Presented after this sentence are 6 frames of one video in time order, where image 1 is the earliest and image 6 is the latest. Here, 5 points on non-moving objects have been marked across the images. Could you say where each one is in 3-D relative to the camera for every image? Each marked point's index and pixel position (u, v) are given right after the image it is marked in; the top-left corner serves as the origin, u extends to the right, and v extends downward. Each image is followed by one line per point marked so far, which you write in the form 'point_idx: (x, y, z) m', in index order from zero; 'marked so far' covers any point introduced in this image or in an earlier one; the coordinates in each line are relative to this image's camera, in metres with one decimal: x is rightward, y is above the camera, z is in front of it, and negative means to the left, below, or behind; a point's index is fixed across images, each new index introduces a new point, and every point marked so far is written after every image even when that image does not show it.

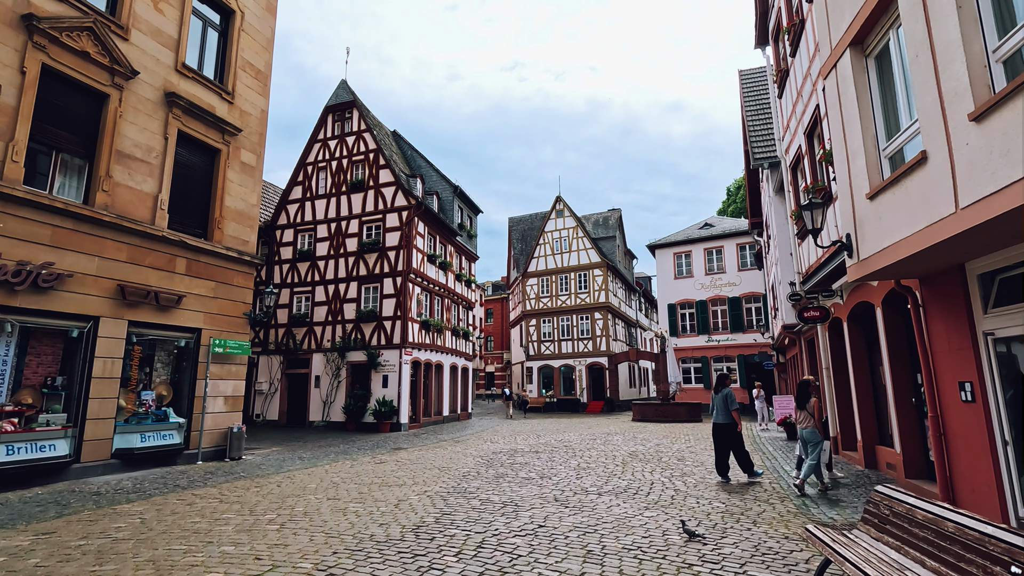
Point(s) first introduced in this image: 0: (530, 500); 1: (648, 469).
0: (+0.2, -2.8, +7.1) m
1: (+2.5, -3.3, +9.8) m
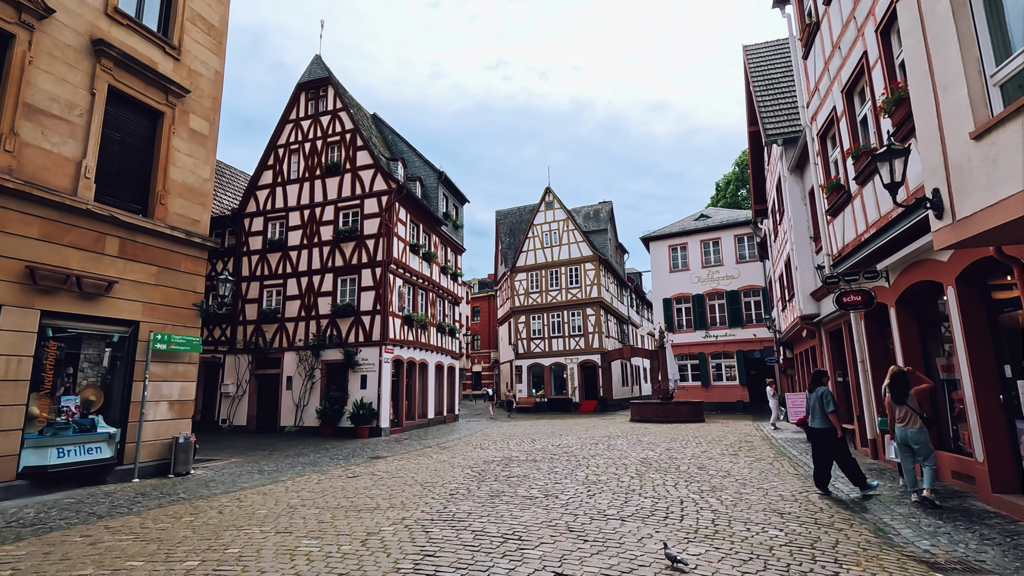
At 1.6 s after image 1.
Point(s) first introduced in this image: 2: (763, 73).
0: (+0.3, -2.5, +5.6) m
1: (+2.4, -3.0, +8.3) m
2: (+7.8, +6.6, +16.6) m
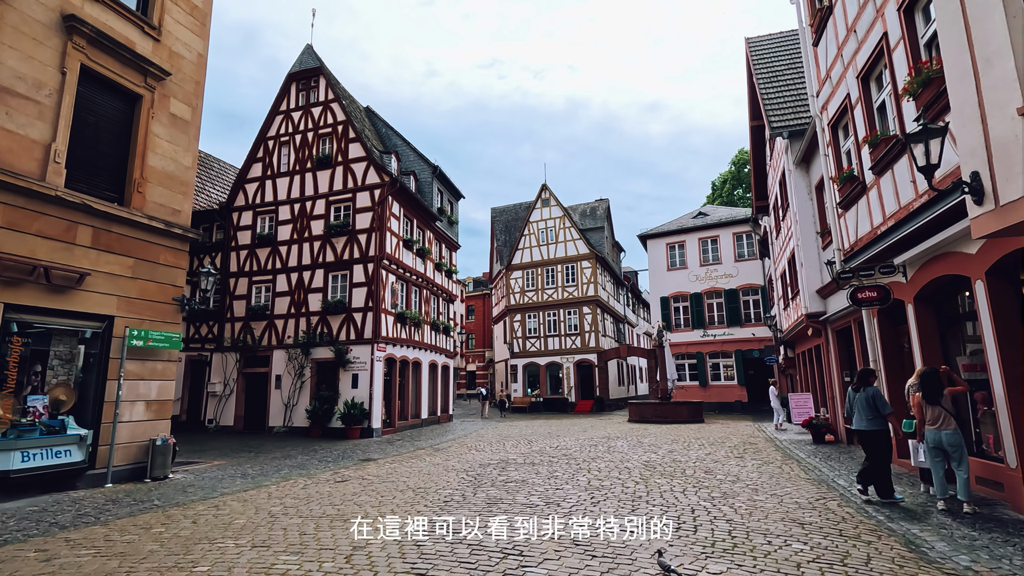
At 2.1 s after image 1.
0: (+0.3, -2.4, +5.1) m
1: (+2.4, -2.9, +7.8) m
2: (+7.7, +6.7, +16.2) m
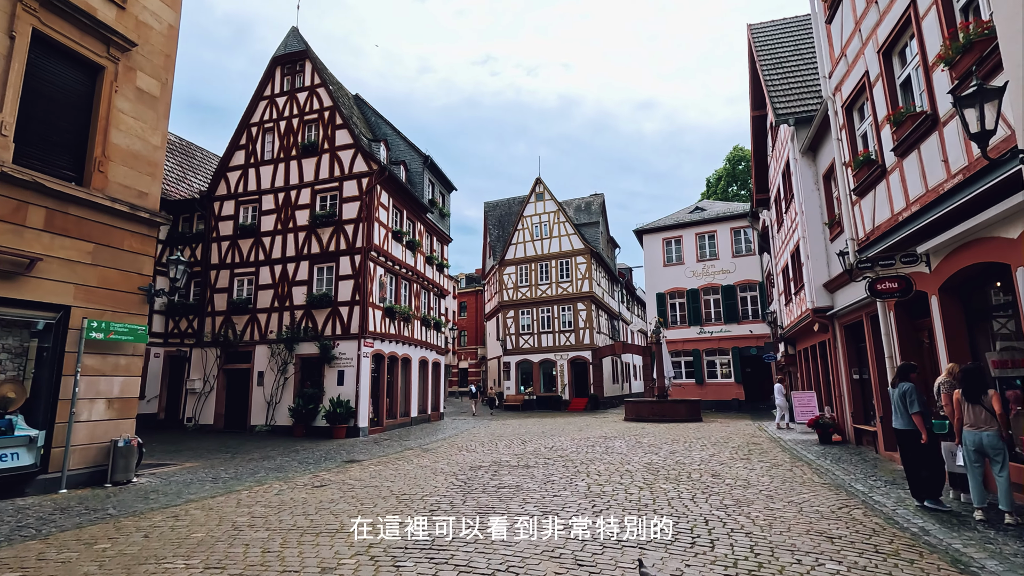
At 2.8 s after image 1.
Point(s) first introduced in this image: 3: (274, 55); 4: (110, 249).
0: (+0.2, -2.3, +4.4) m
1: (+2.3, -2.8, +7.2) m
2: (+7.5, +6.9, +15.6) m
3: (-8.4, +8.2, +19.0) m
4: (-6.7, +0.7, +8.9) m
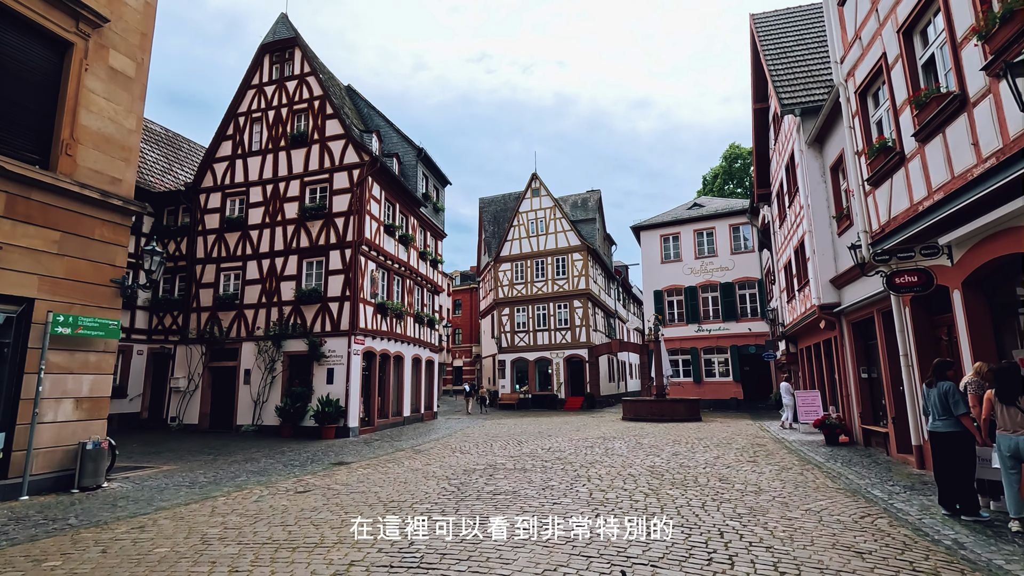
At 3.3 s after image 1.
0: (+0.2, -2.2, +3.9) m
1: (+2.2, -2.7, +6.7) m
2: (+7.4, +7.0, +15.1) m
3: (-8.6, +8.4, +18.4) m
4: (-6.7, +0.8, +8.3) m
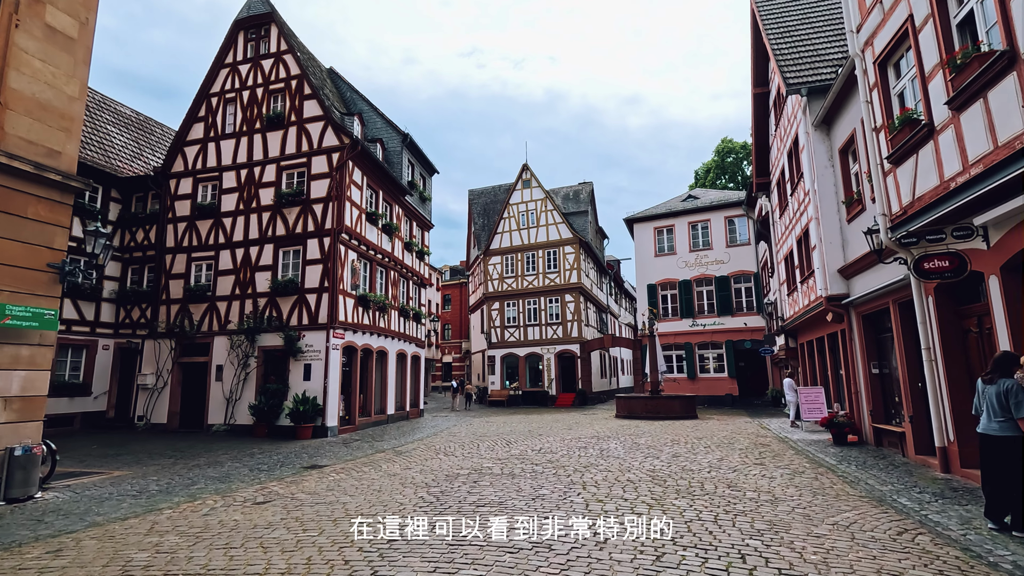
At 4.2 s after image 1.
0: (+0.1, -2.0, +3.1) m
1: (+2.1, -2.5, +5.9) m
2: (+7.1, +7.2, +14.3) m
3: (-8.9, +8.7, +17.3) m
4: (-6.9, +1.0, +7.3) m
